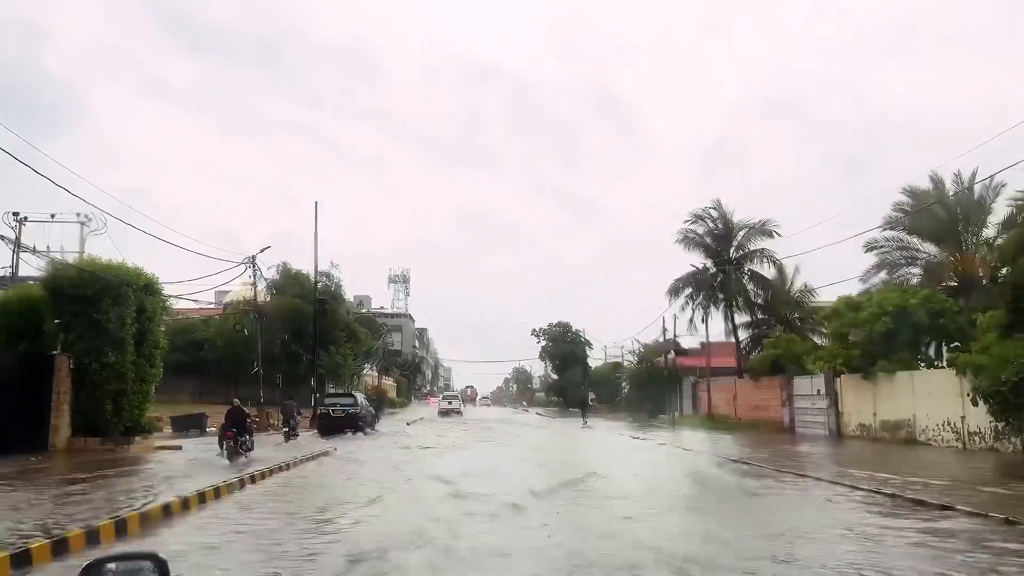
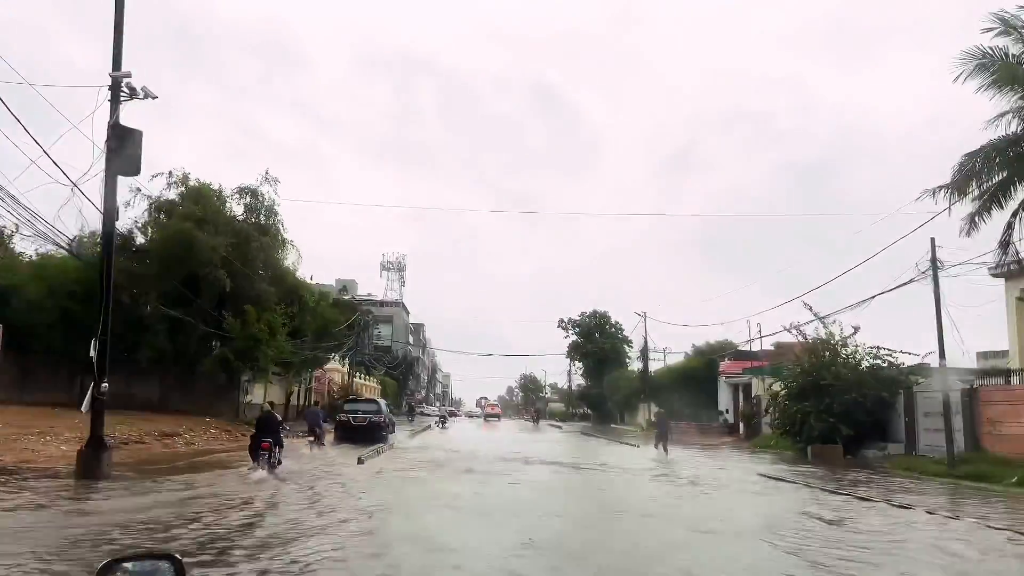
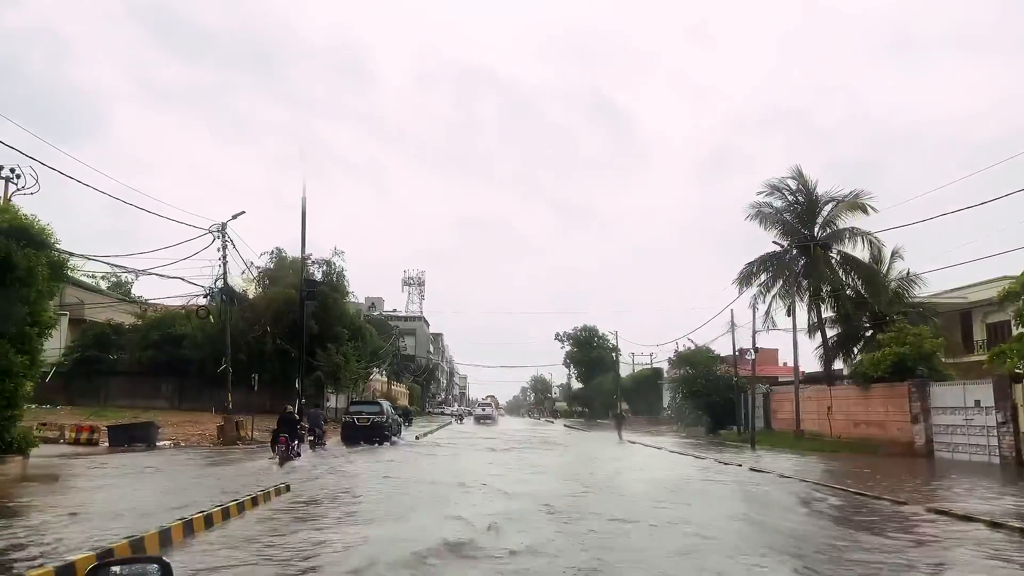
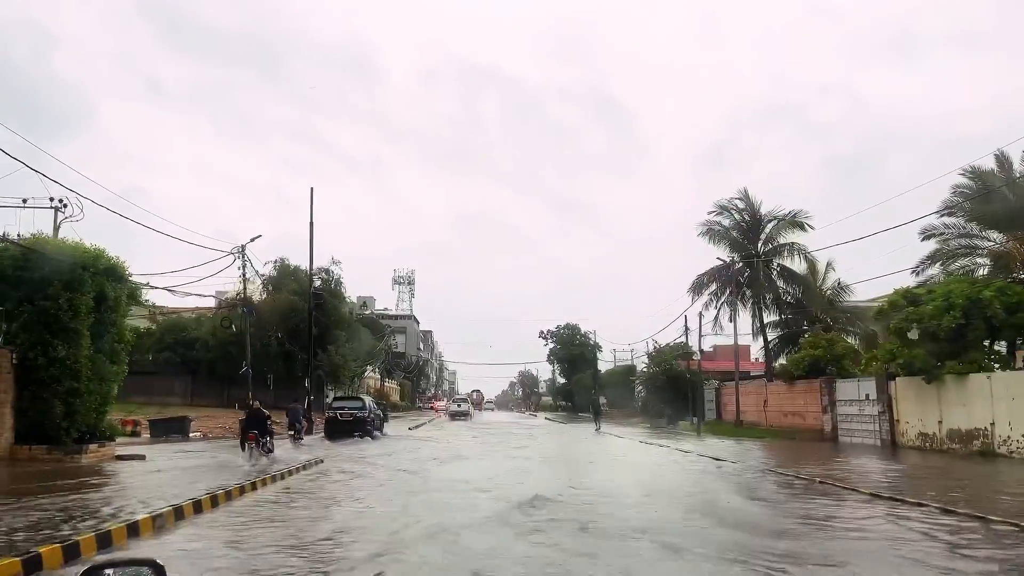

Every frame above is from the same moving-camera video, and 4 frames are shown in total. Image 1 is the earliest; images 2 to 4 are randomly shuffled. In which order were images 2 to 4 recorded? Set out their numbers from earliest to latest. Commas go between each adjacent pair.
4, 3, 2
